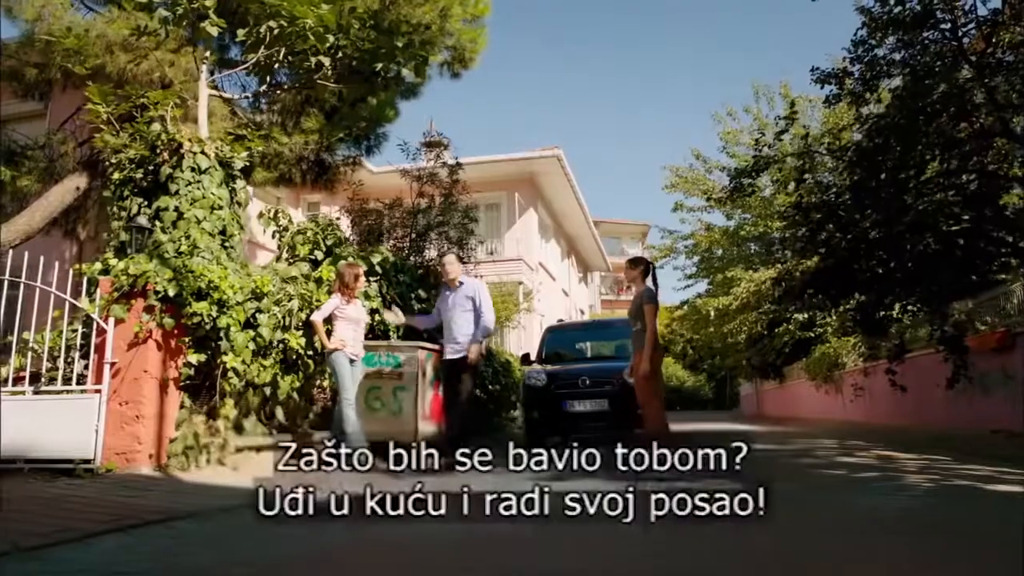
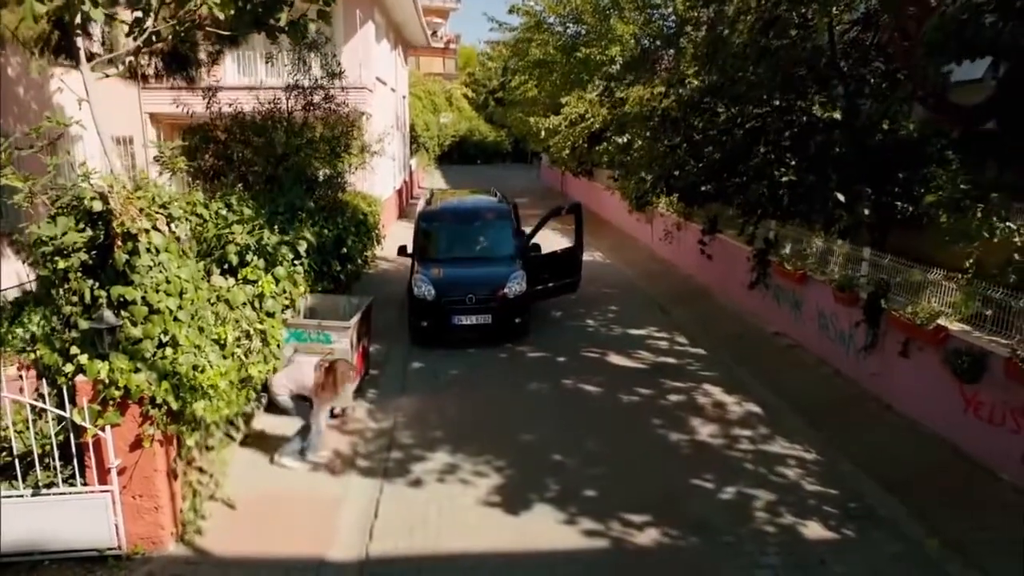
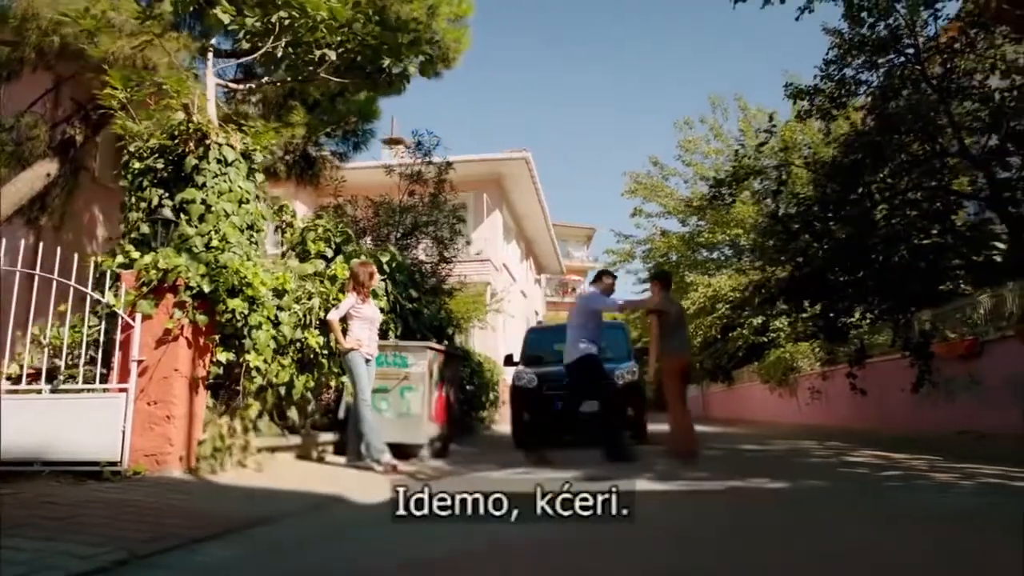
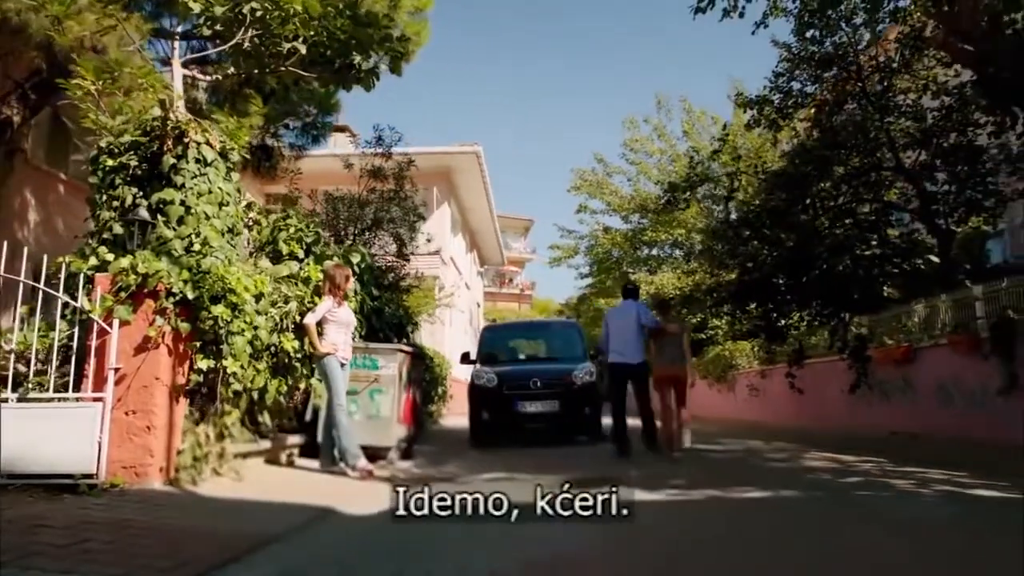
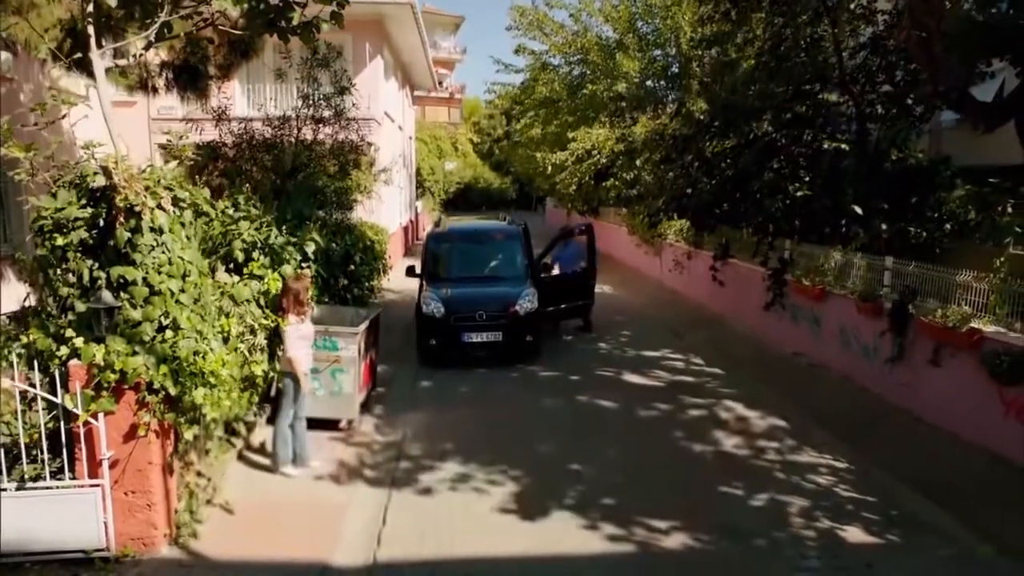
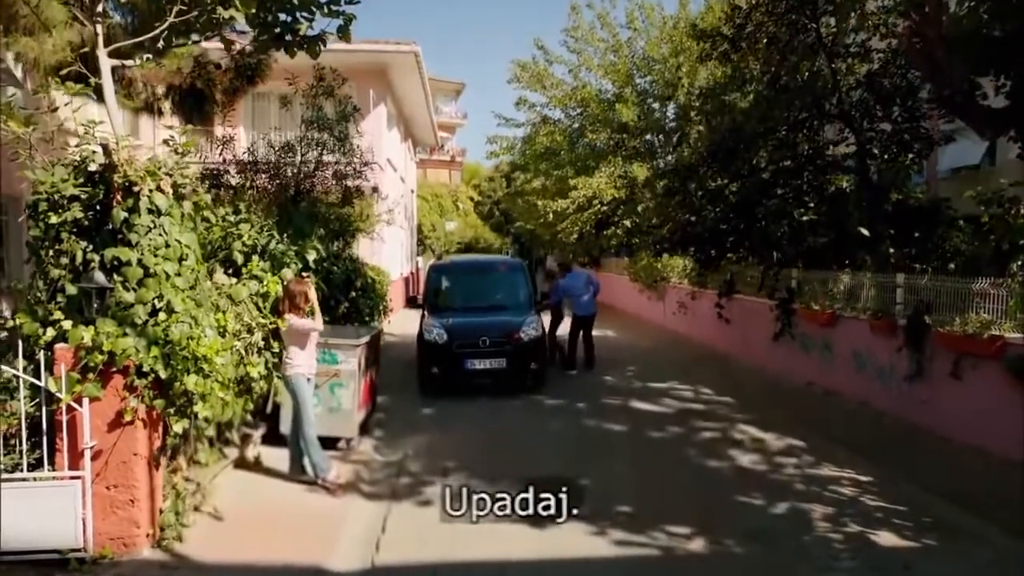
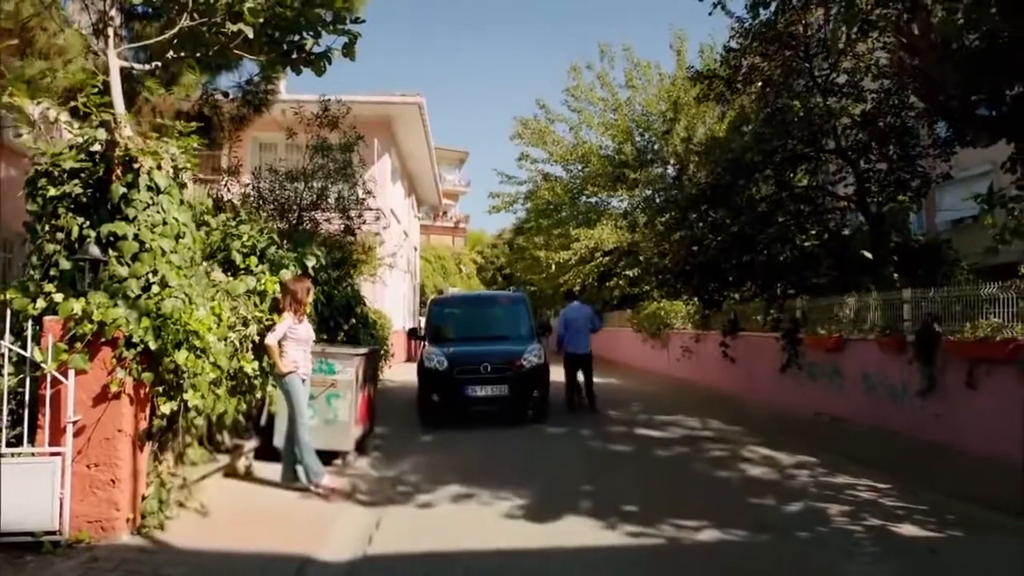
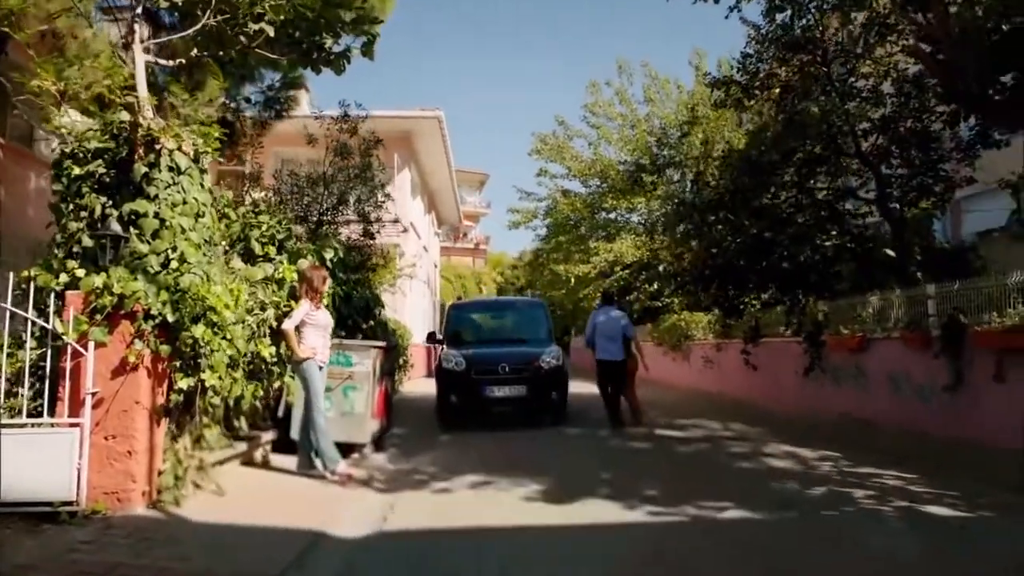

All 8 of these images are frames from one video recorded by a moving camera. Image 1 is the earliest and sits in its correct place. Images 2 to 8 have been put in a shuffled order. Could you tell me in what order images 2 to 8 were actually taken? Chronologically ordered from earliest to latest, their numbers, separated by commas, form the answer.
3, 4, 8, 7, 6, 5, 2
